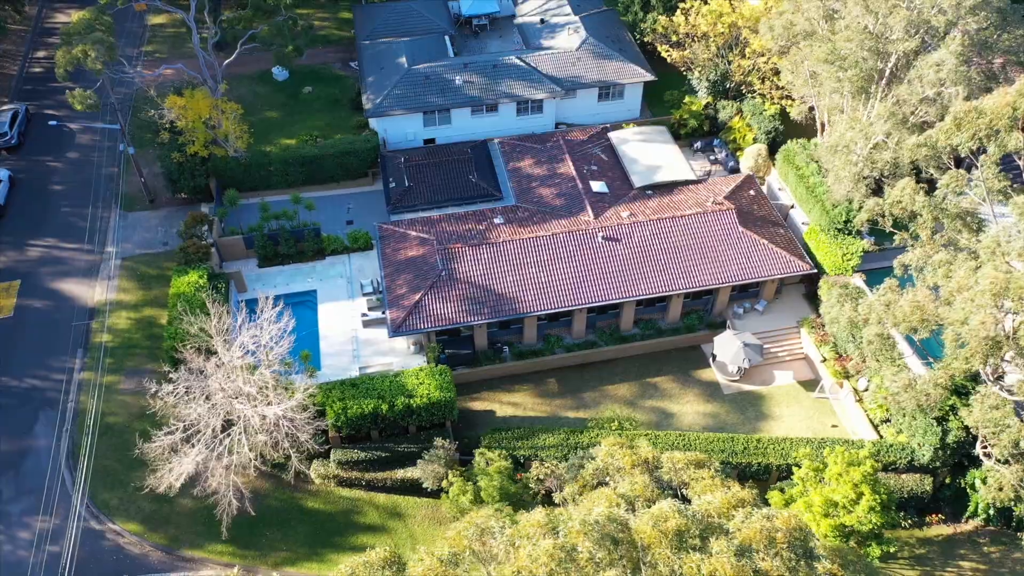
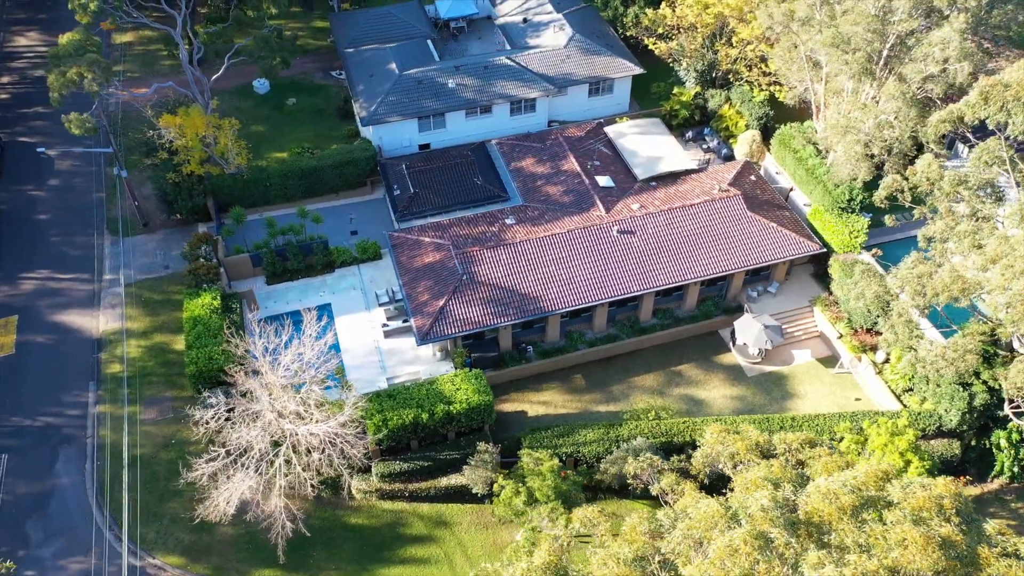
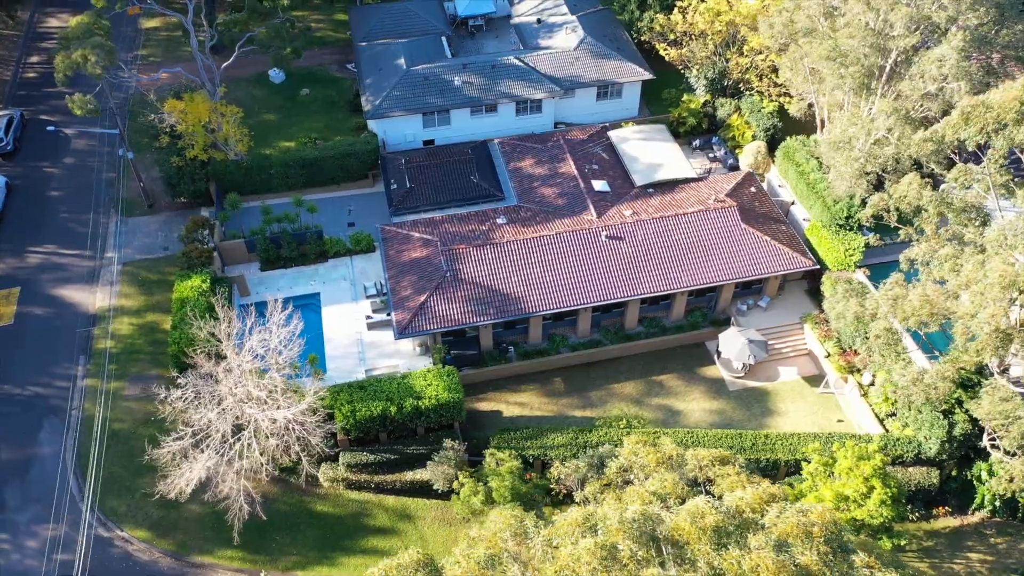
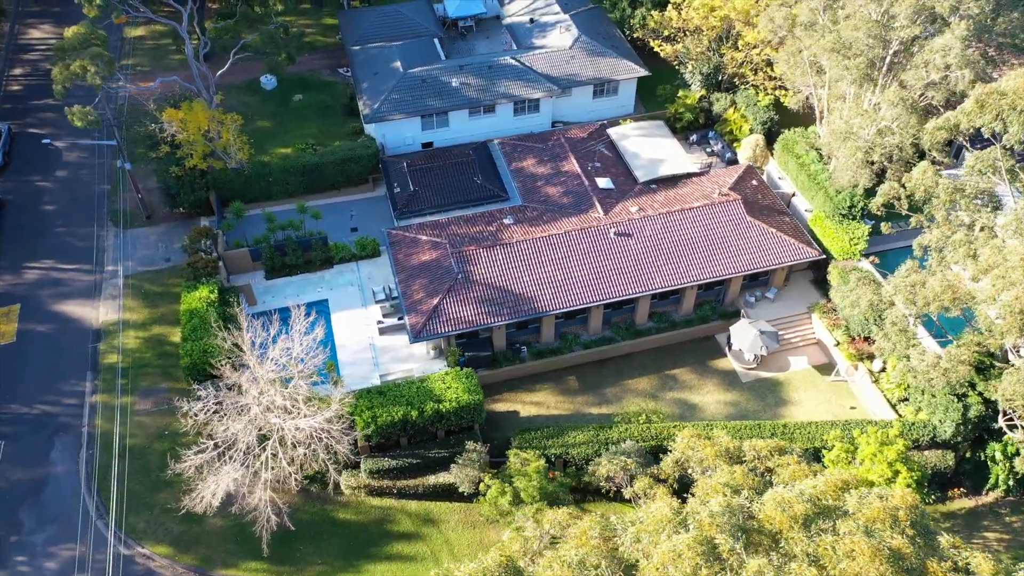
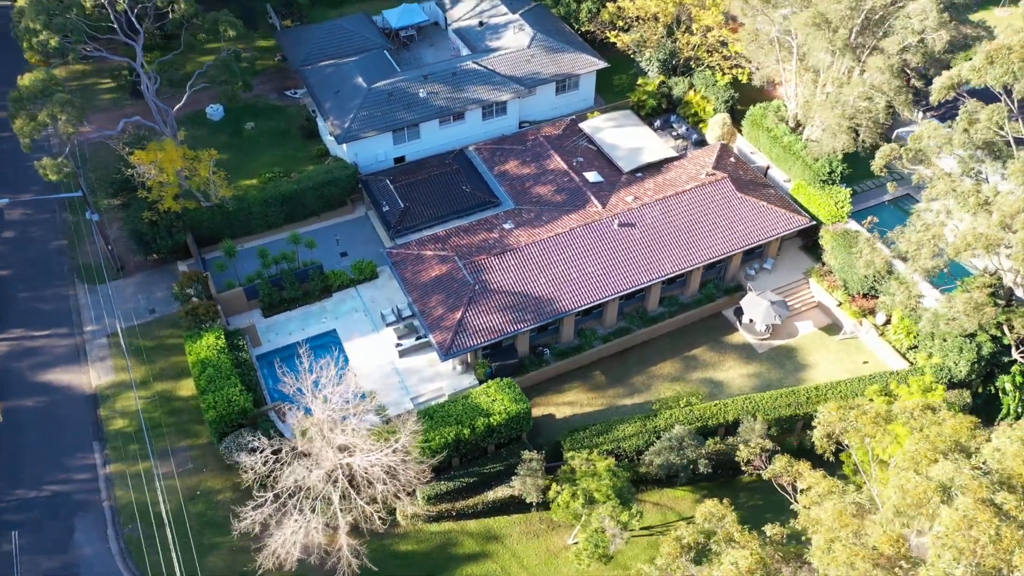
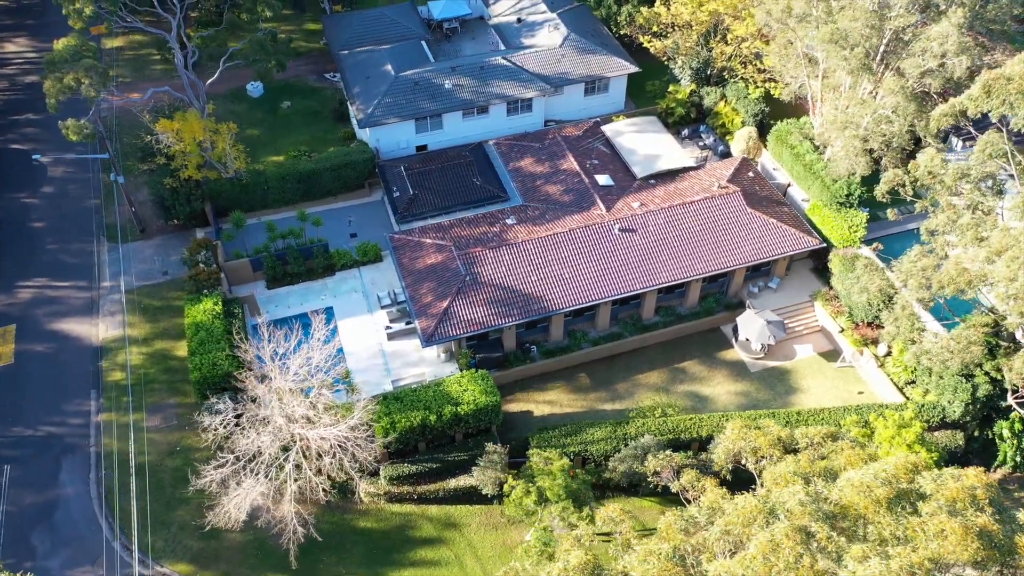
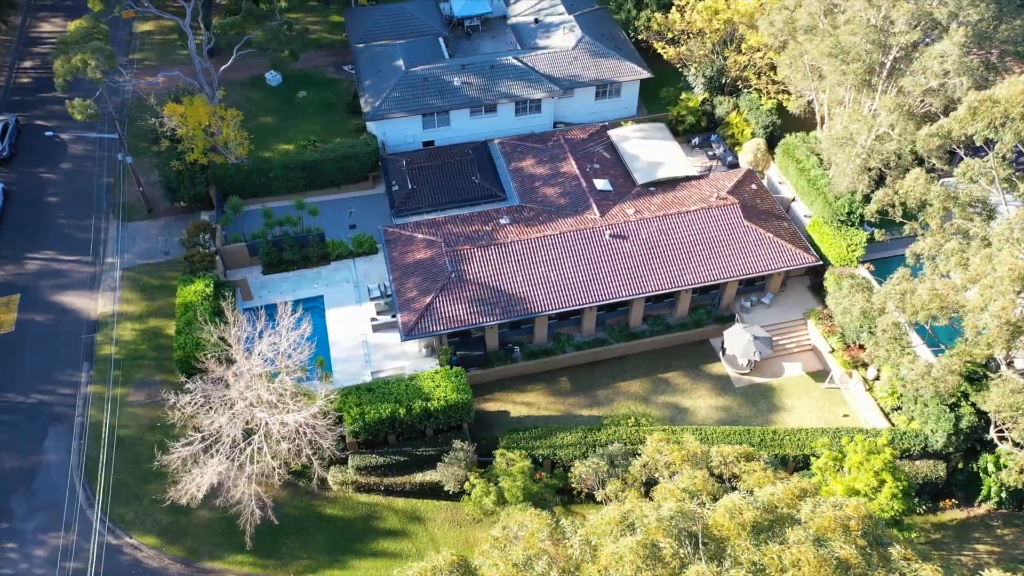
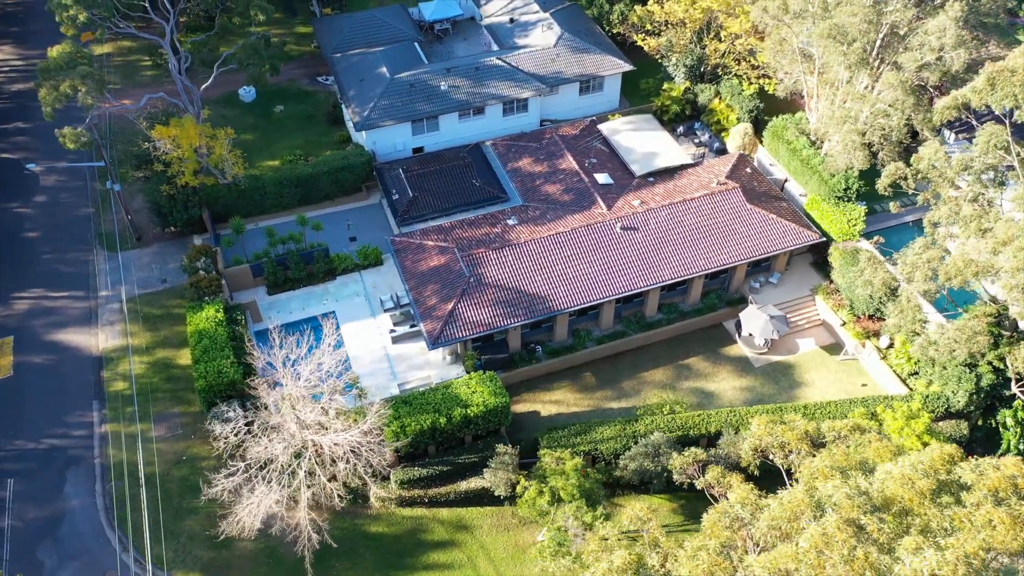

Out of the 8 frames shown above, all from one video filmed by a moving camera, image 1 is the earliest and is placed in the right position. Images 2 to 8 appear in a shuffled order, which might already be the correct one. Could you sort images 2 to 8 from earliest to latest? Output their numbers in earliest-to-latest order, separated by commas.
3, 7, 4, 2, 6, 8, 5
